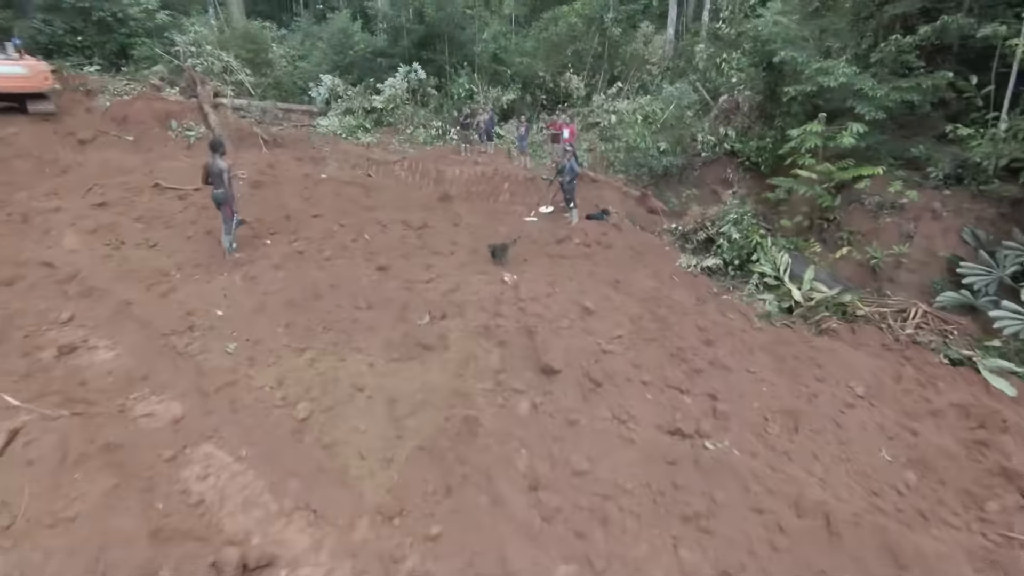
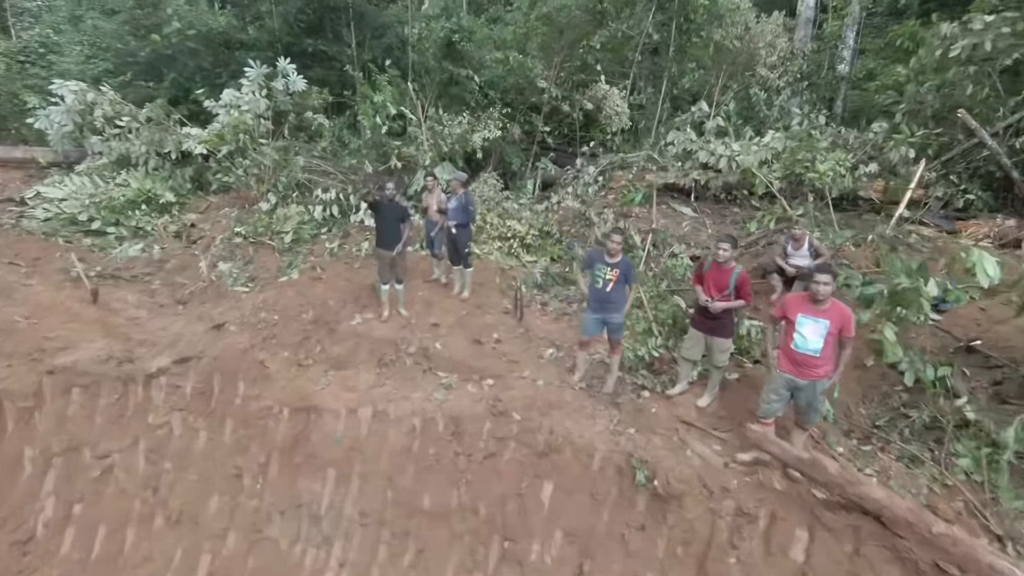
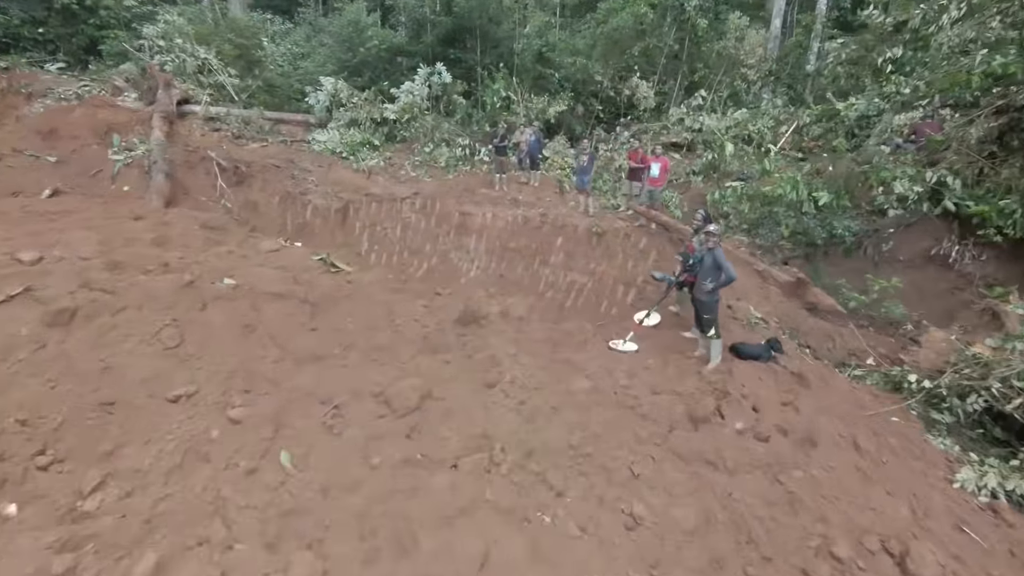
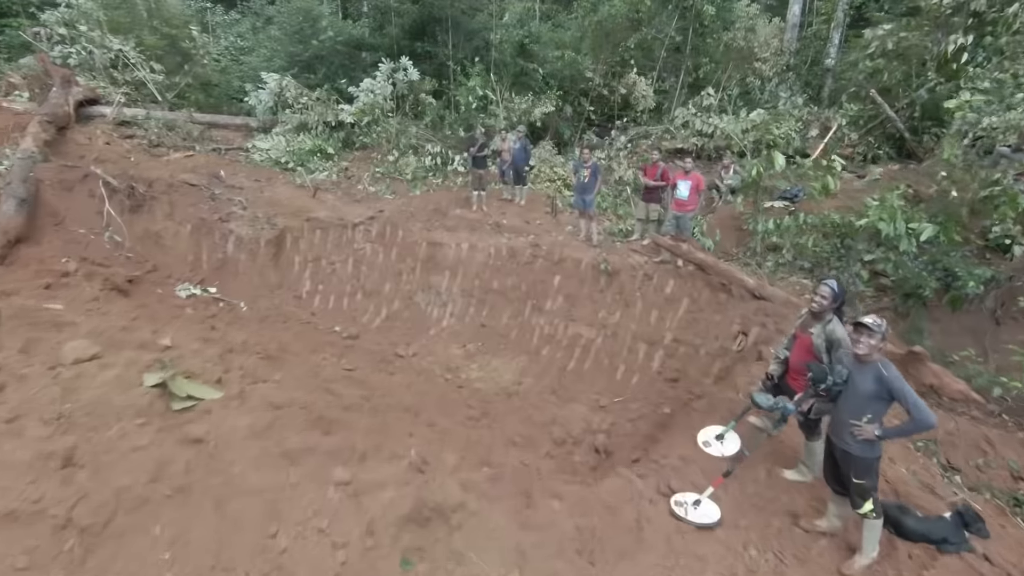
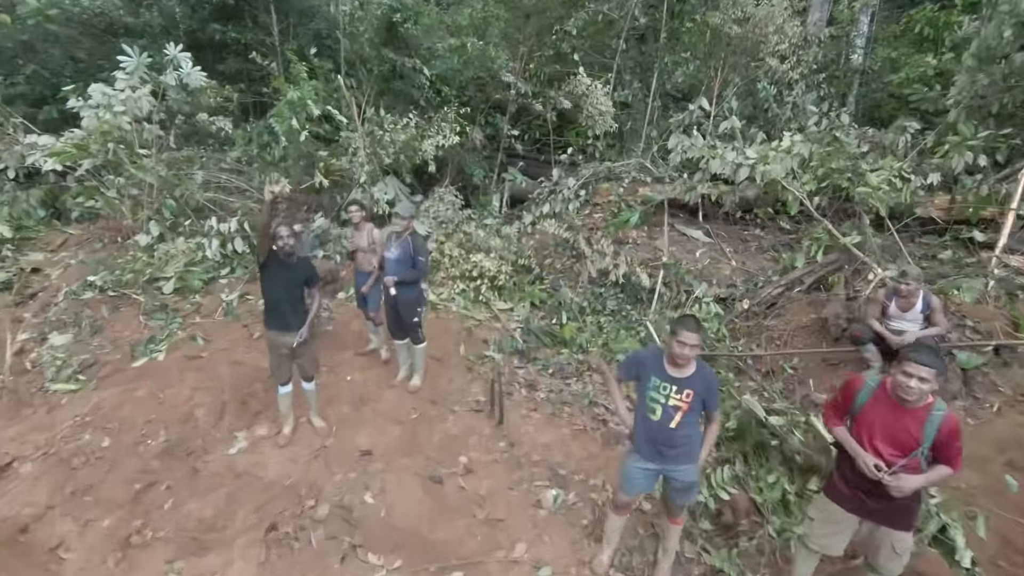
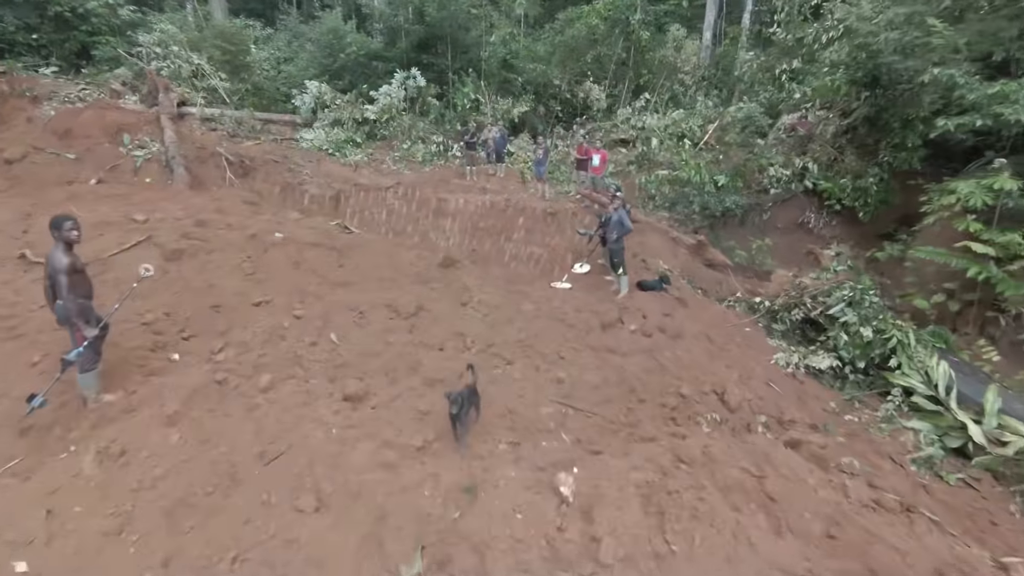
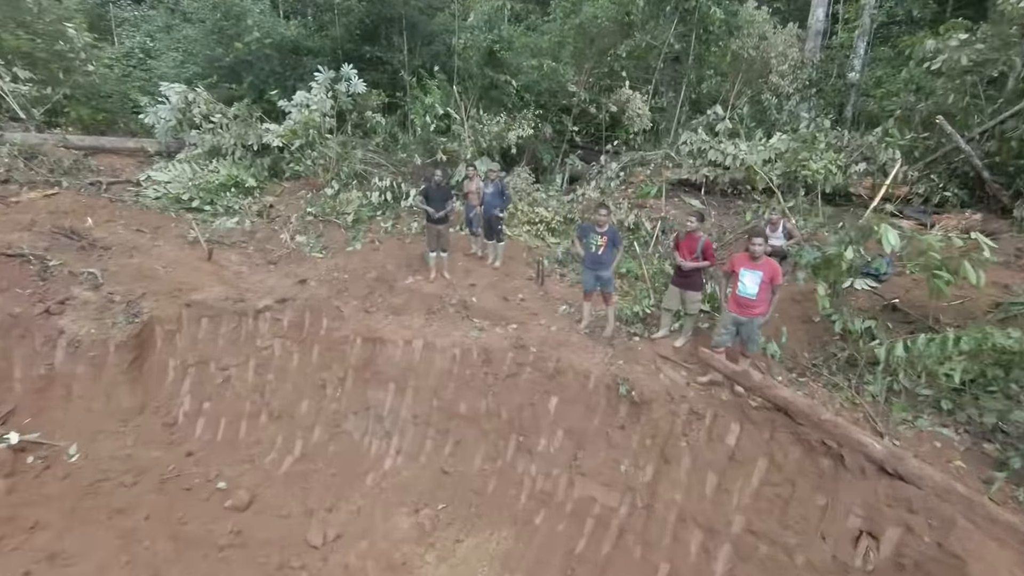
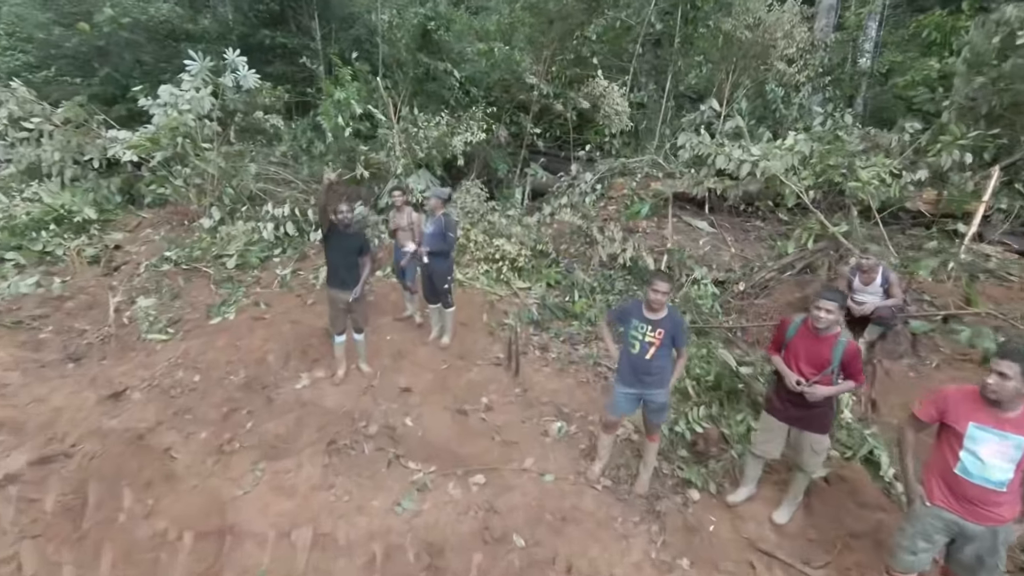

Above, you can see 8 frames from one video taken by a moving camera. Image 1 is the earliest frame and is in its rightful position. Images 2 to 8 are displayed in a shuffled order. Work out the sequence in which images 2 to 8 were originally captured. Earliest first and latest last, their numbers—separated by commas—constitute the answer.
6, 3, 4, 7, 2, 8, 5
